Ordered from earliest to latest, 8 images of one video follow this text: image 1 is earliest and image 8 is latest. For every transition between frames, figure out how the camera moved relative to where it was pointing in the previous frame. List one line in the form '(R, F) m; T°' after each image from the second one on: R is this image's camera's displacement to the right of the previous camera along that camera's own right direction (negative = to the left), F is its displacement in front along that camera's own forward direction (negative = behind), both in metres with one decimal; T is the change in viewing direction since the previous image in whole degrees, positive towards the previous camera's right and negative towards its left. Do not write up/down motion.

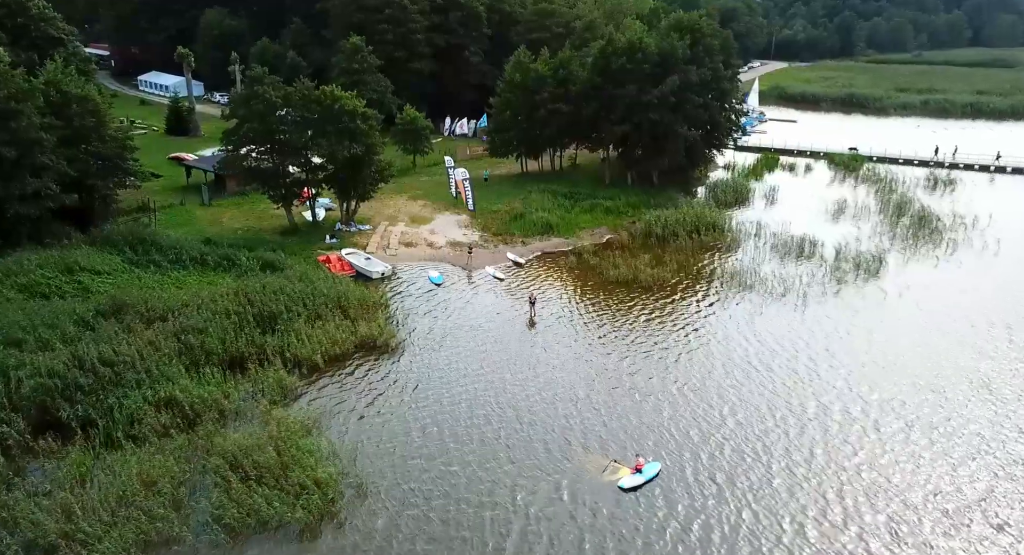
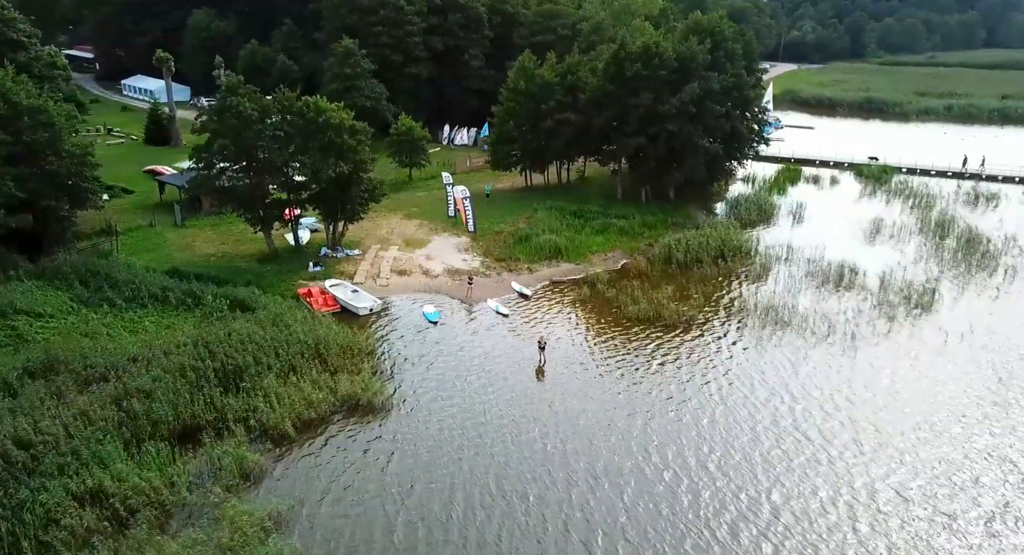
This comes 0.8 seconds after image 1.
(-0.2, +4.6) m; 0°
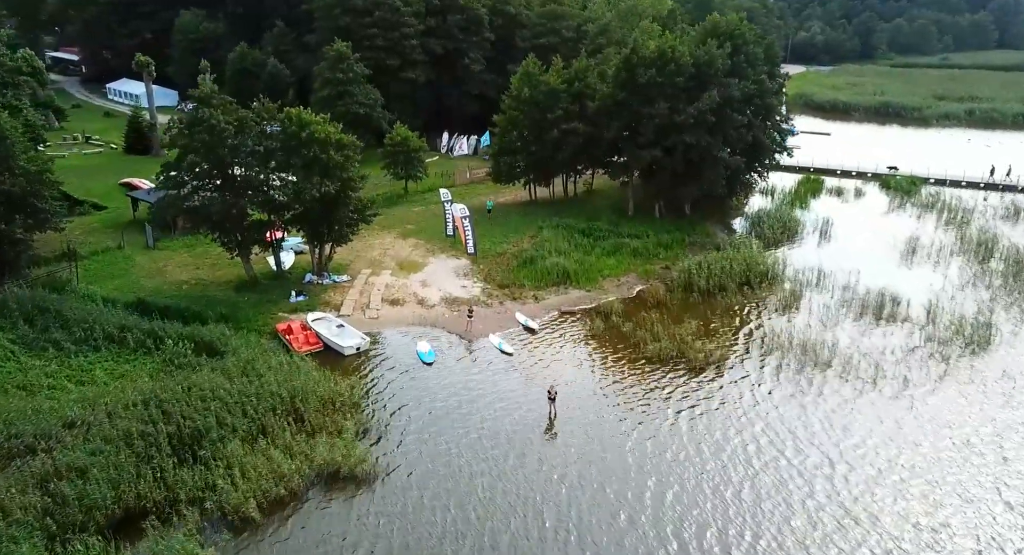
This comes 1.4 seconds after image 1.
(-0.2, +3.9) m; 0°
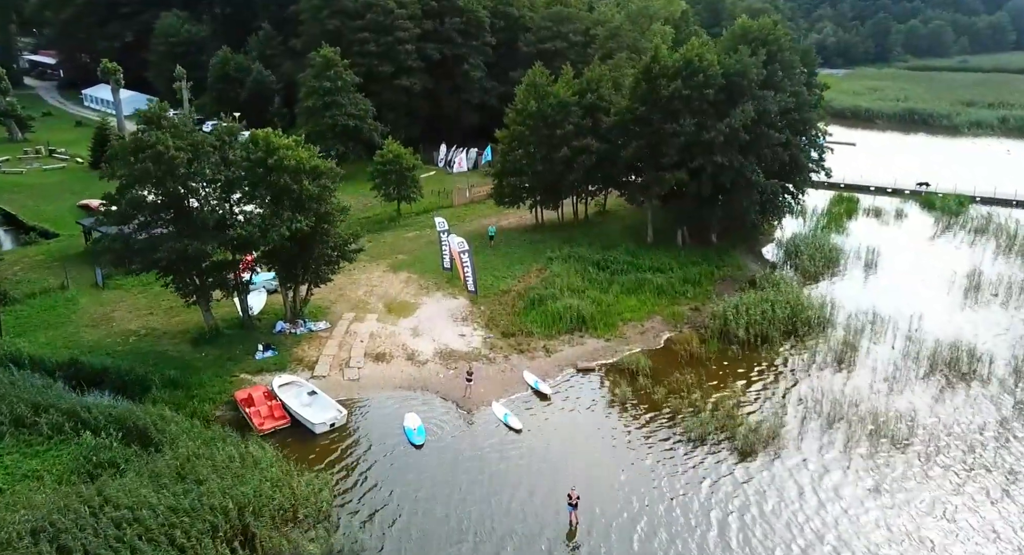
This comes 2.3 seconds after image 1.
(-0.2, +5.5) m; 0°
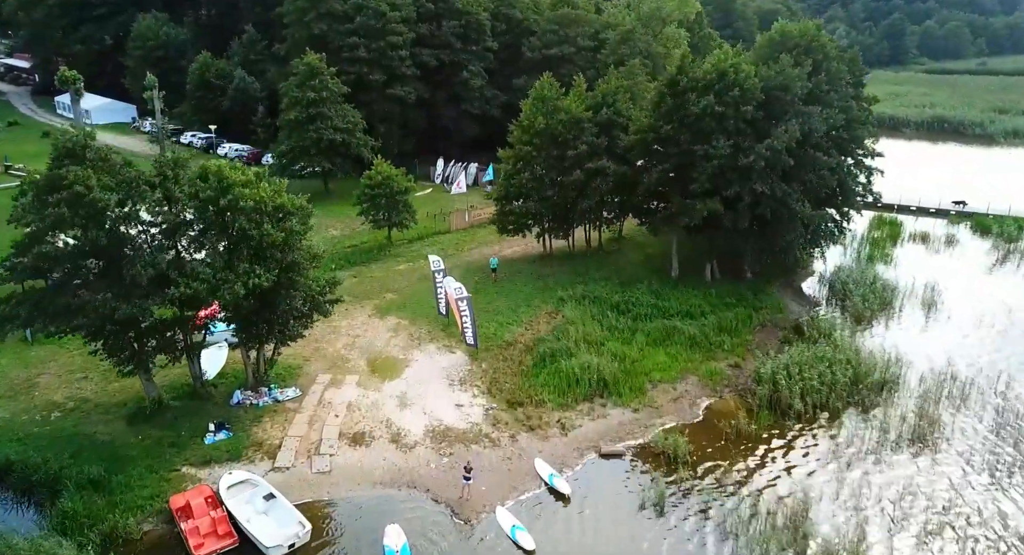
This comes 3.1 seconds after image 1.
(-0.2, +5.5) m; 0°
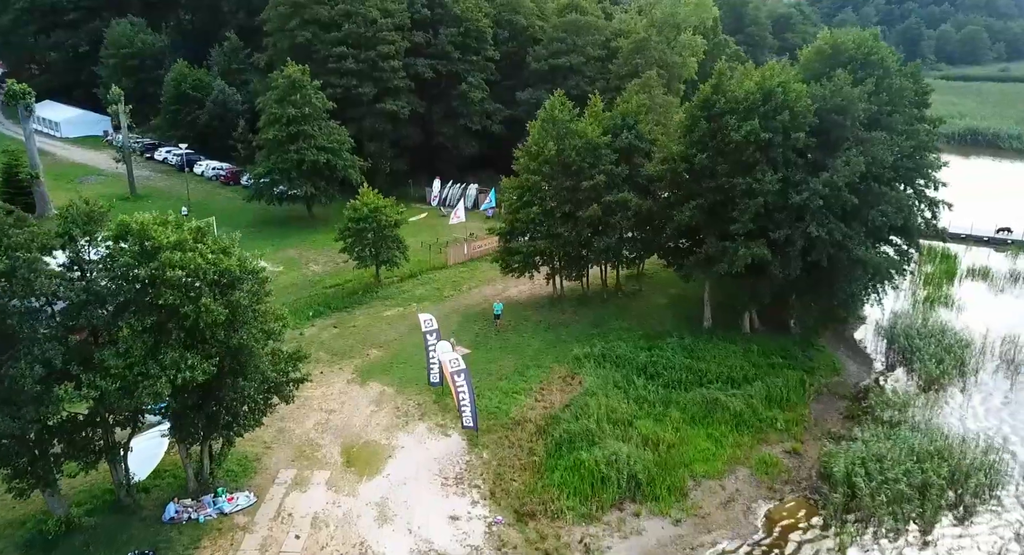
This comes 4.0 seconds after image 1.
(-0.2, +5.6) m; 0°
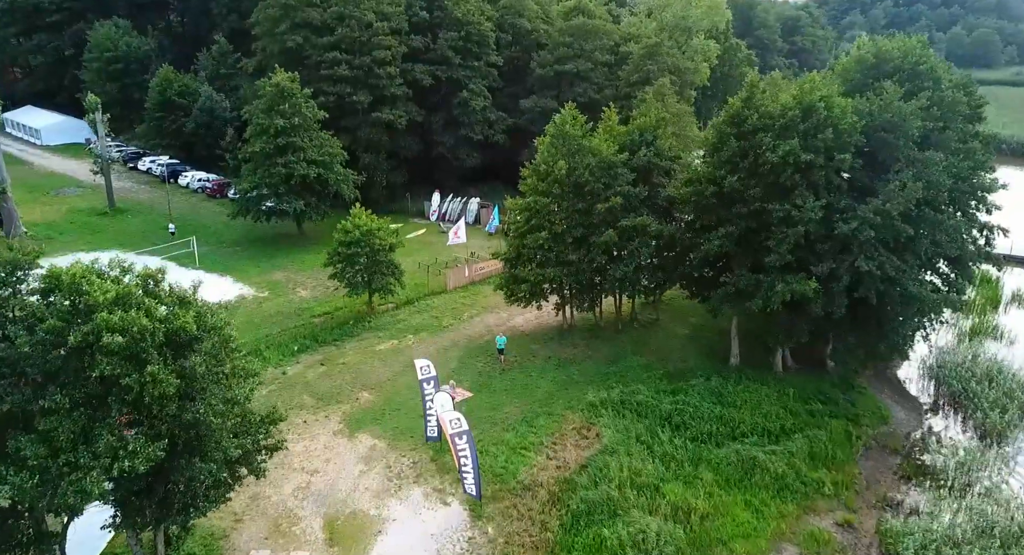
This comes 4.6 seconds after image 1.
(-0.3, +3.3) m; 0°
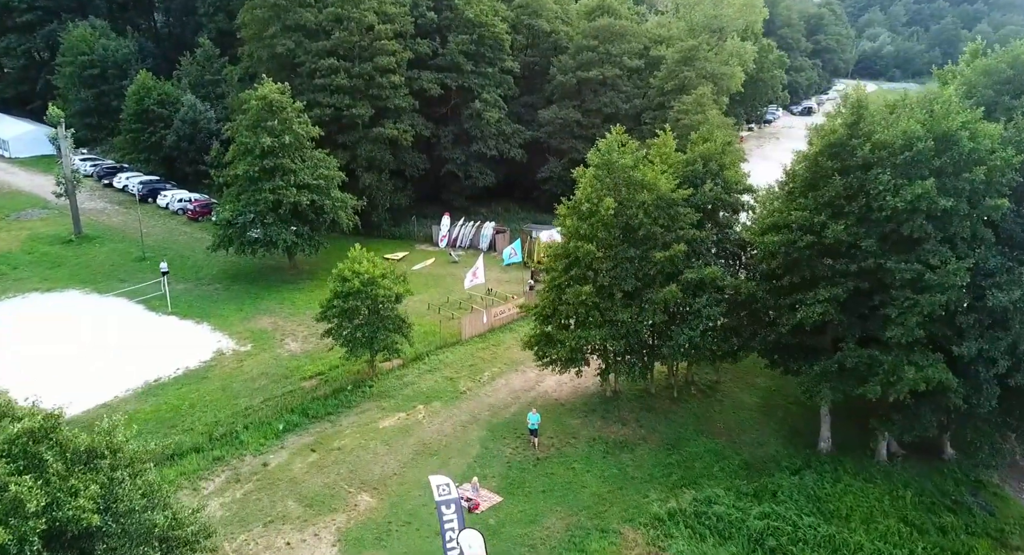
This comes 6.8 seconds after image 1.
(-1.1, +6.1) m; 0°
